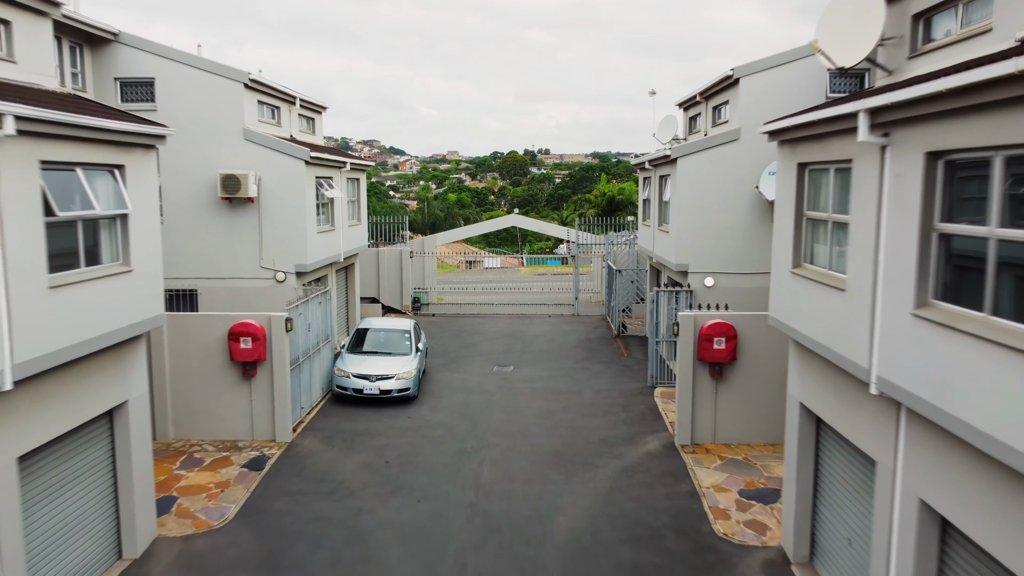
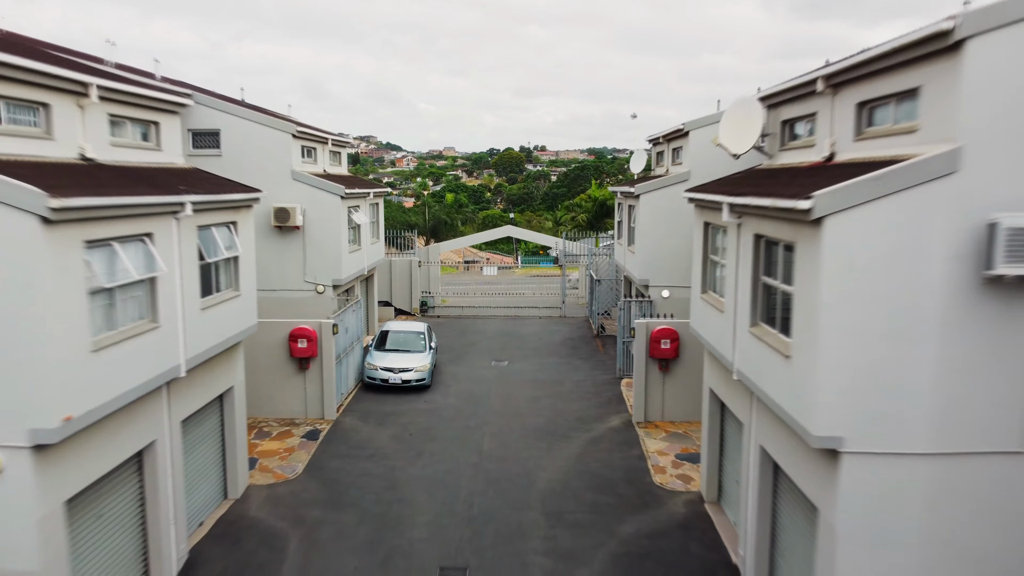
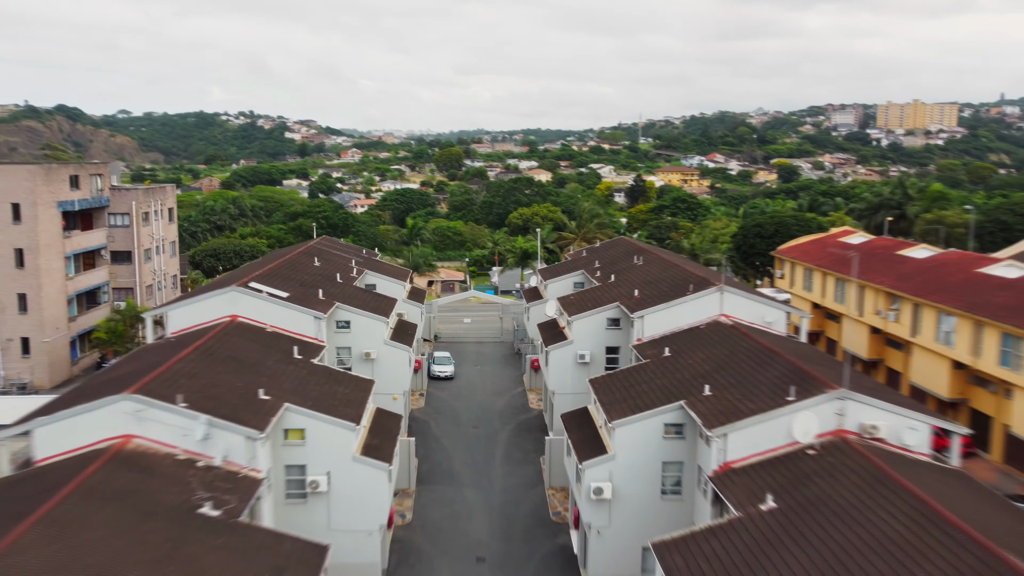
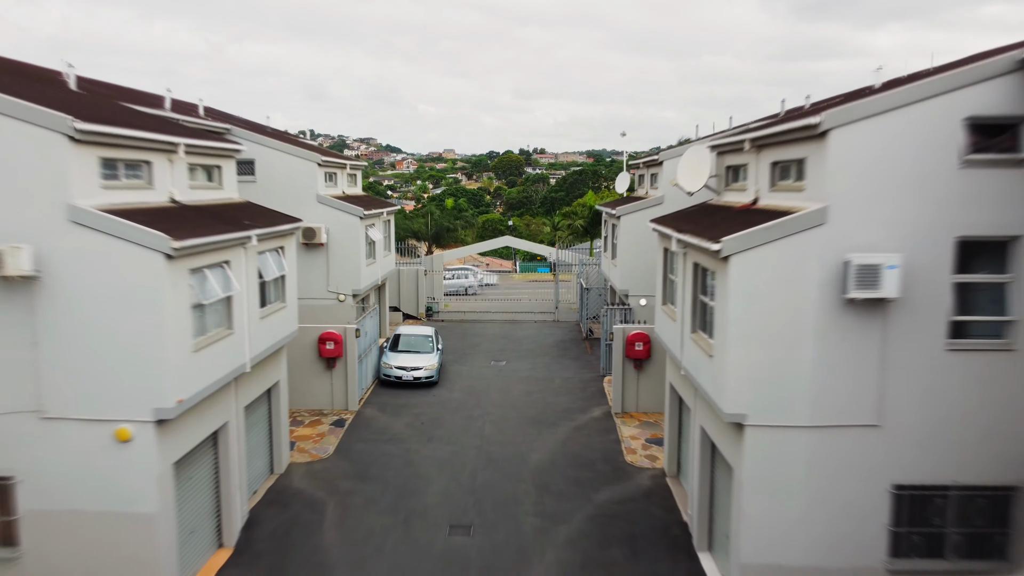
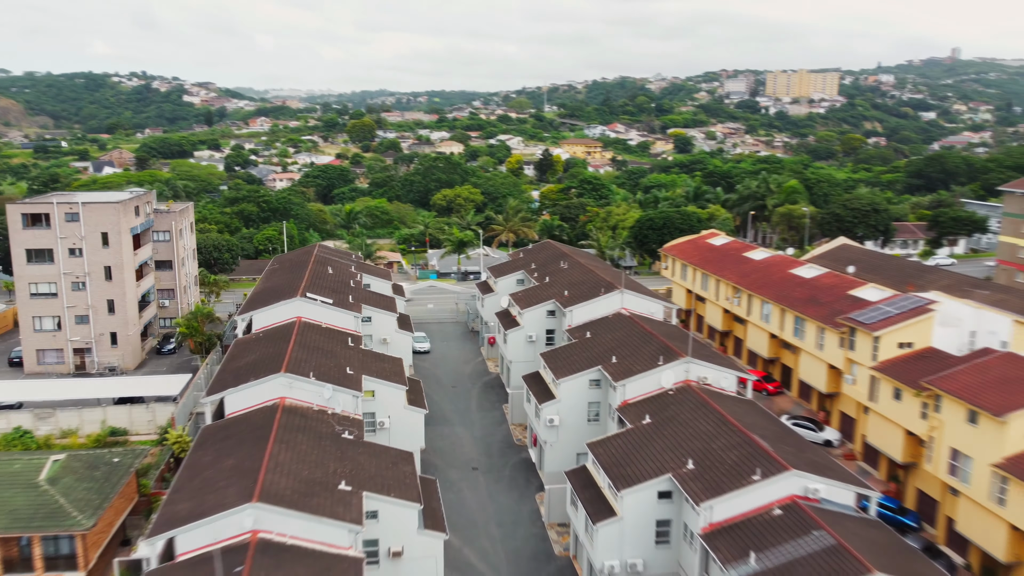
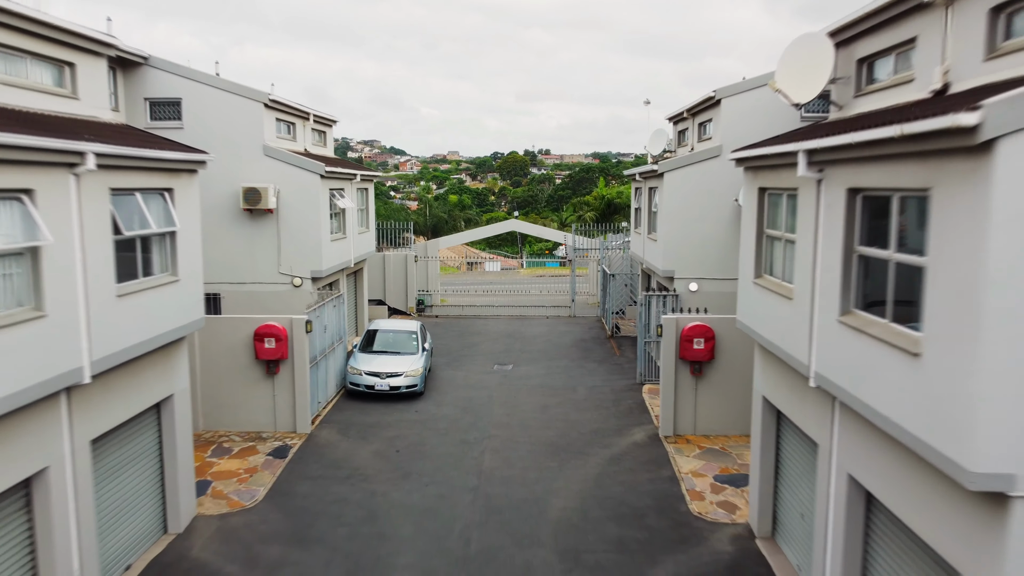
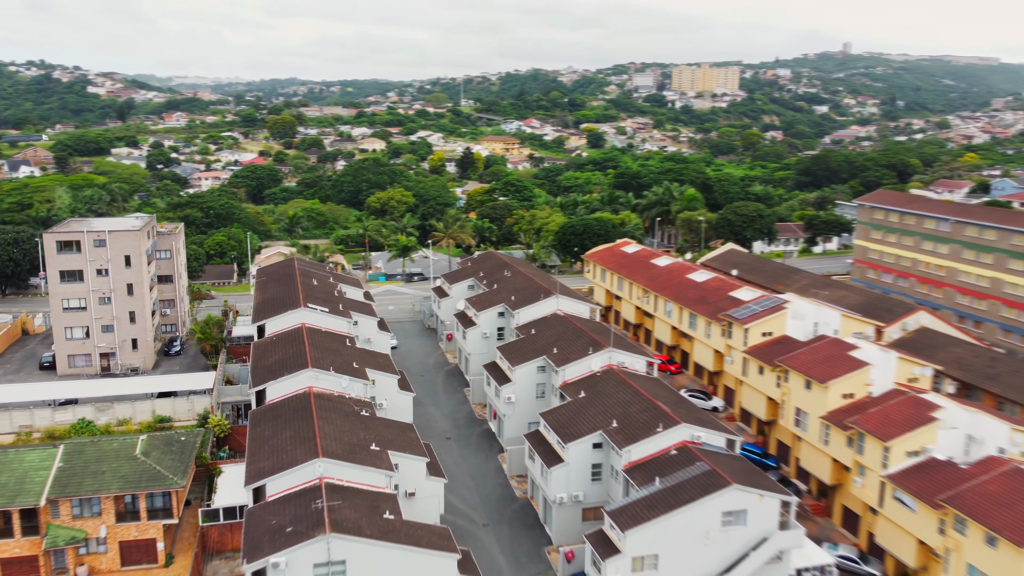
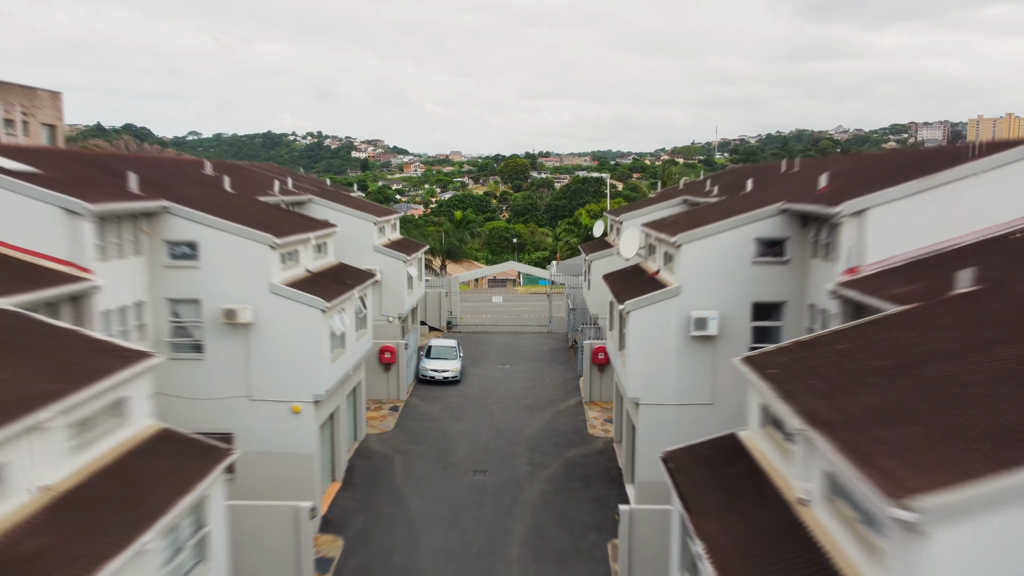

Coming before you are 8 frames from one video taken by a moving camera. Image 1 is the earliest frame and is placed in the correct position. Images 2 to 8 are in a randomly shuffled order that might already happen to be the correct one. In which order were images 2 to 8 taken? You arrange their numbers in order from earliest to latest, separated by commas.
6, 2, 4, 8, 3, 5, 7
